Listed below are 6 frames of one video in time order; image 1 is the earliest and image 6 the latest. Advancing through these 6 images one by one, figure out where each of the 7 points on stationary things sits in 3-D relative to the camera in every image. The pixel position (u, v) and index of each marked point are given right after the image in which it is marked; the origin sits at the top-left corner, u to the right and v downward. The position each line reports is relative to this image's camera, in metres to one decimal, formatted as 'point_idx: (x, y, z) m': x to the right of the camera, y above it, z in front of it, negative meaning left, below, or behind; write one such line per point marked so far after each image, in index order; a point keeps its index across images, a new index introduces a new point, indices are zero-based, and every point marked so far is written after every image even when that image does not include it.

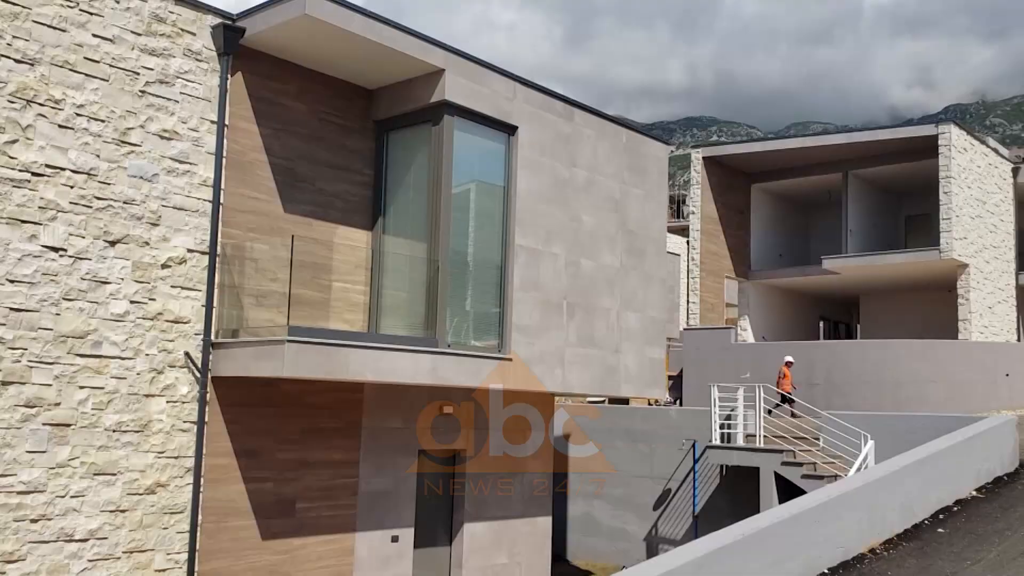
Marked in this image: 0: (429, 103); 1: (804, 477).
0: (-1.0, +2.3, +11.2) m
1: (+4.3, -2.8, +13.5) m
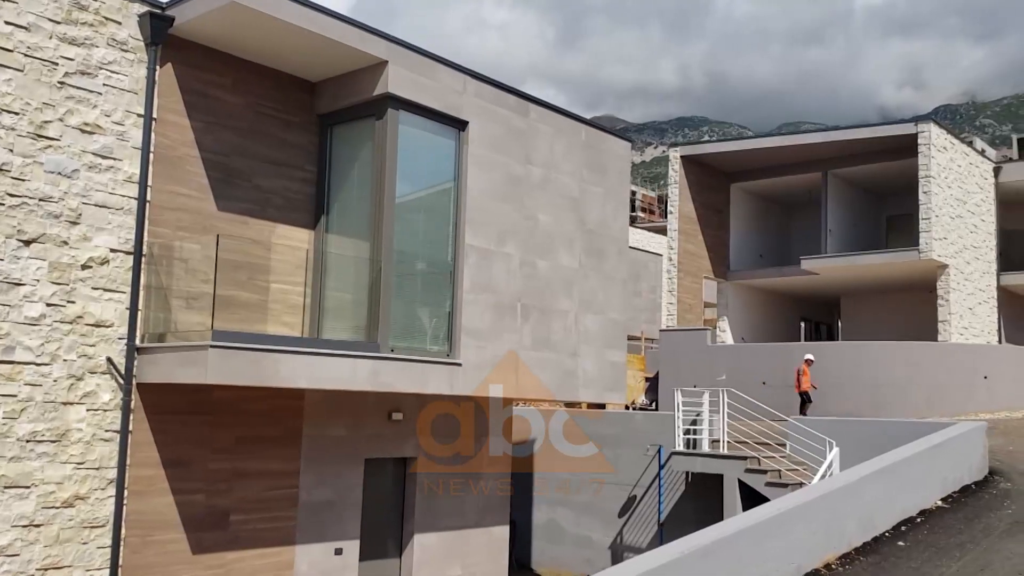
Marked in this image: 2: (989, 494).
0: (-1.6, +2.2, +10.7) m
1: (+3.7, -2.8, +13.1) m
2: (+6.0, -2.6, +11.5) m
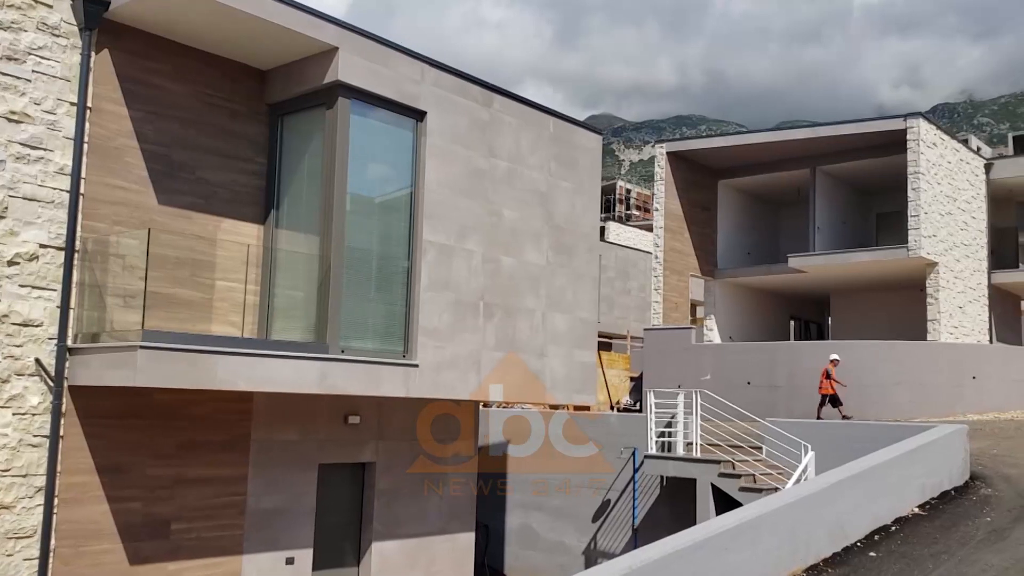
0: (-2.1, +2.3, +10.2) m
1: (+3.2, -2.8, +12.6) m
2: (+5.5, -2.6, +11.0) m
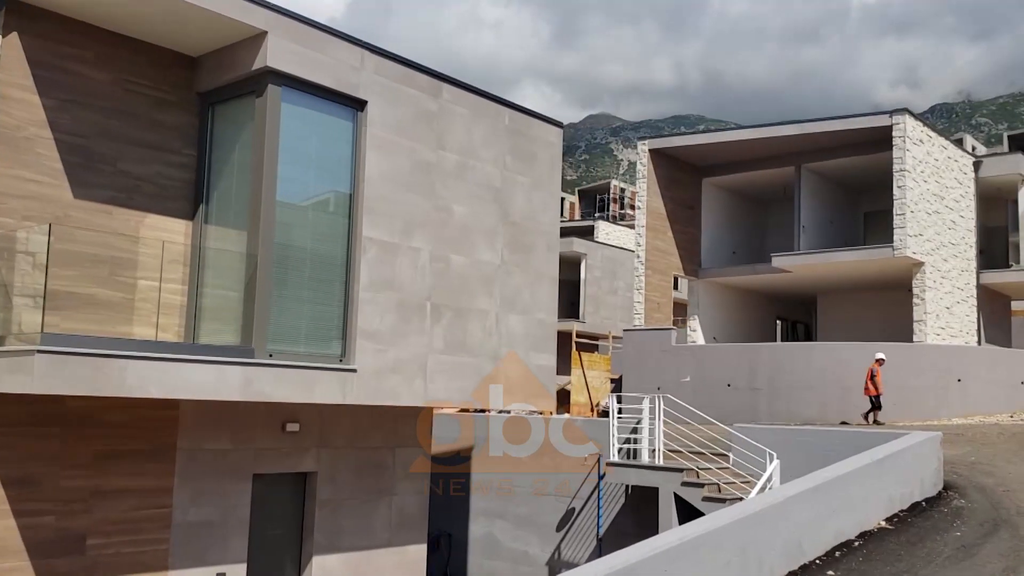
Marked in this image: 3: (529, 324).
0: (-2.7, +2.3, +9.6) m
1: (+2.5, -2.8, +12.1) m
2: (+4.9, -2.6, +10.4) m
3: (+0.2, -0.5, +12.5) m
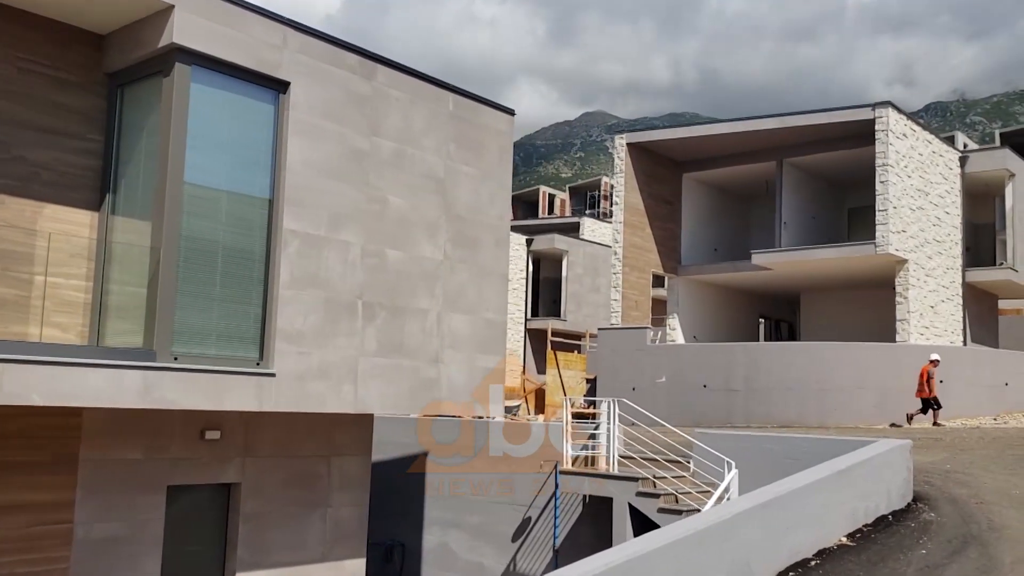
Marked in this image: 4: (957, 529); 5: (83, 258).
0: (-3.4, +2.3, +8.9) m
1: (+1.8, -2.8, +11.3) m
2: (+4.2, -2.5, +9.7) m
3: (-0.5, -0.5, +11.7) m
4: (+4.7, -2.5, +9.6) m
5: (-4.0, +0.3, +8.4) m
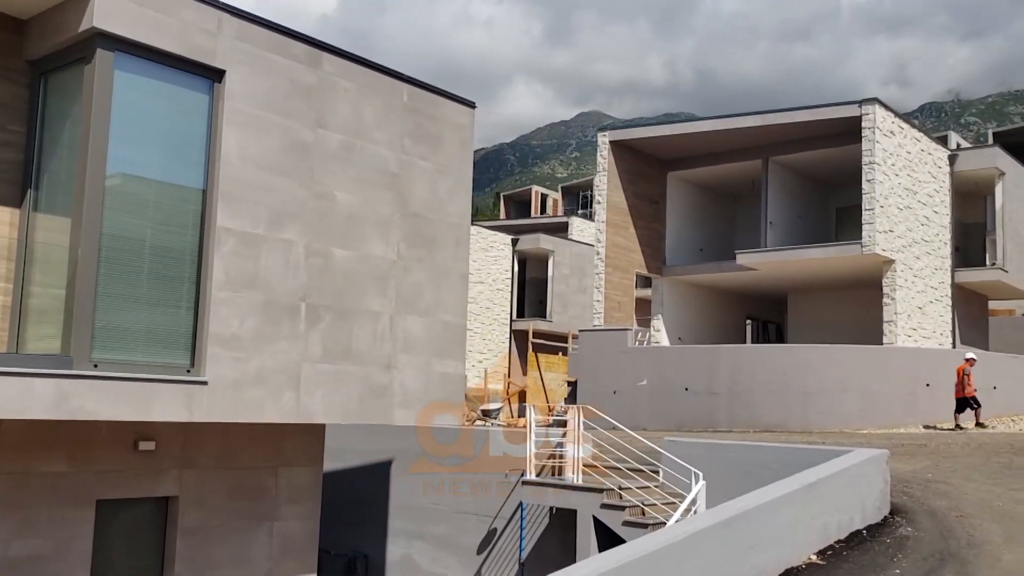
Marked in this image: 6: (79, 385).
0: (-3.9, +2.3, +8.3) m
1: (+1.3, -2.8, +10.8) m
2: (+3.7, -2.6, +9.2) m
3: (-1.0, -0.5, +11.1) m
4: (+4.2, -2.5, +9.1) m
5: (-4.5, +0.3, +7.8) m
6: (-3.7, -0.8, +7.9) m
